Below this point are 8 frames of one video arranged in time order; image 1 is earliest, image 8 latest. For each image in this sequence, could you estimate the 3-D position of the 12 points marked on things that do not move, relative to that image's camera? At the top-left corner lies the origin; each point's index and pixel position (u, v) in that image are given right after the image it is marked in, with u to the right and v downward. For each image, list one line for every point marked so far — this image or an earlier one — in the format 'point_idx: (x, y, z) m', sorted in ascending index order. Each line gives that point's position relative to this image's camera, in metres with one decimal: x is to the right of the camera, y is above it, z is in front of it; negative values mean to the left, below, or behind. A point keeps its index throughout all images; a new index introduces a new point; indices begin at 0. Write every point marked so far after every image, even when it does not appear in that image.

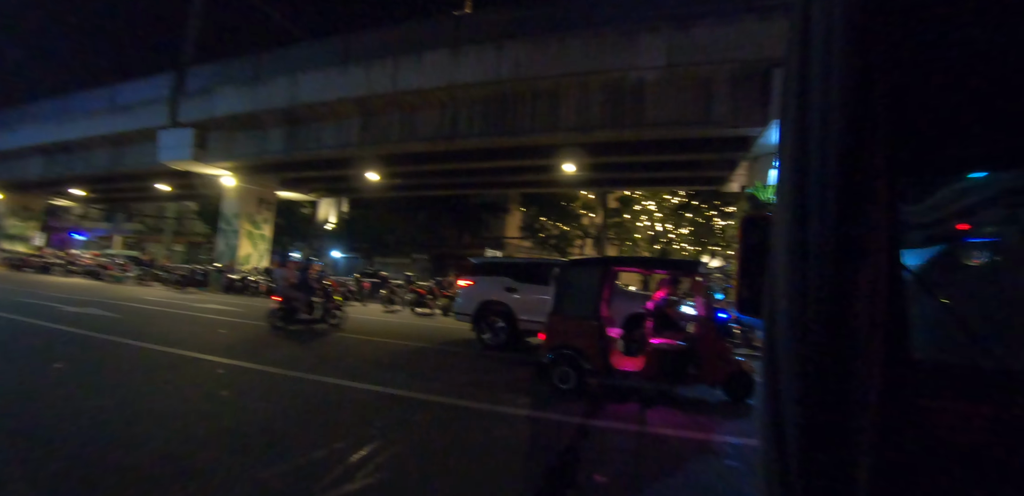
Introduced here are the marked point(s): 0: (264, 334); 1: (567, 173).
0: (-5.7, -2.0, +9.5) m
1: (+2.2, +2.8, +16.5) m
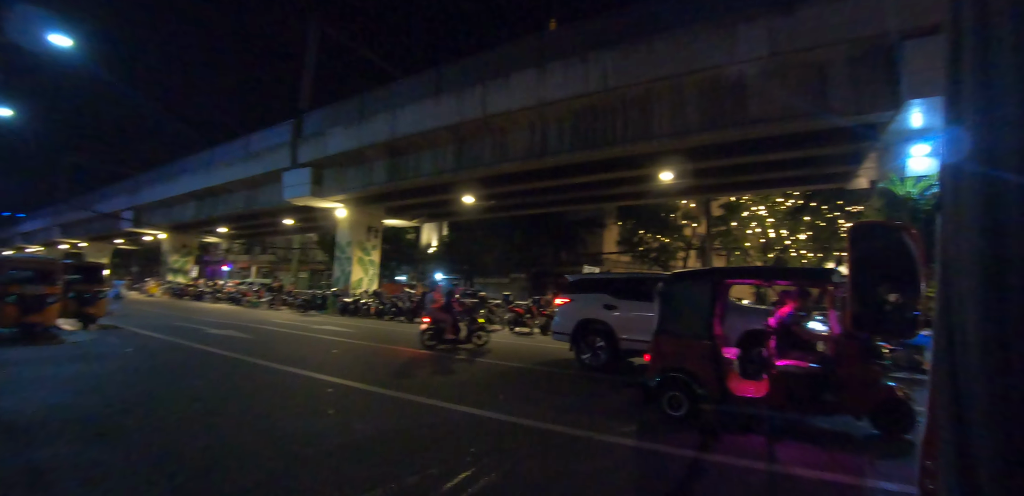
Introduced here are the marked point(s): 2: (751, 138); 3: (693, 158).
0: (-3.5, -2.6, +10.1) m
1: (+5.4, +2.3, +15.5) m
2: (+6.9, +3.1, +12.2) m
3: (+5.8, +2.8, +13.7) m
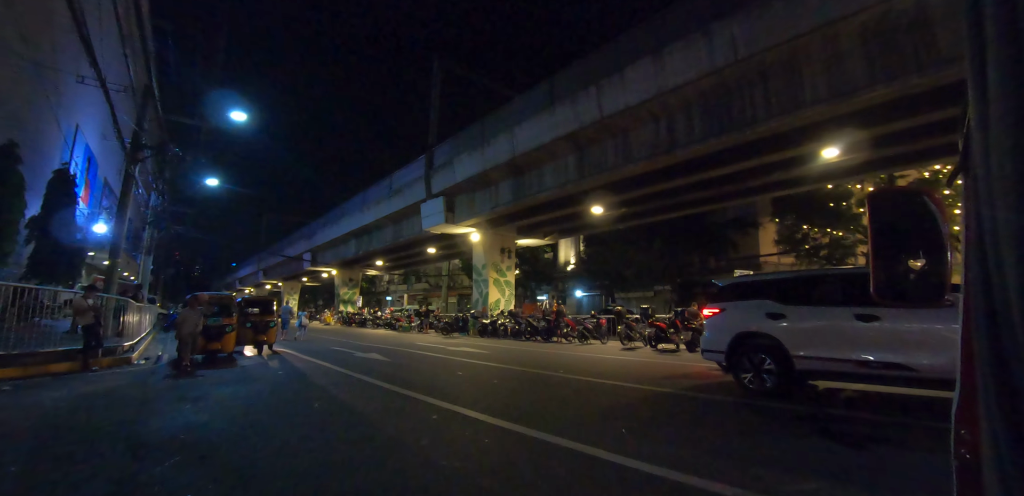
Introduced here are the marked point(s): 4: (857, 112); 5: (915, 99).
0: (-0.5, -3.0, +9.8) m
1: (+9.3, +2.5, +12.4) m
2: (+9.6, +3.5, +8.9) m
3: (+9.0, +3.1, +10.6) m
4: (+8.5, +3.4, +10.4) m
5: (+9.5, +3.5, +9.9) m
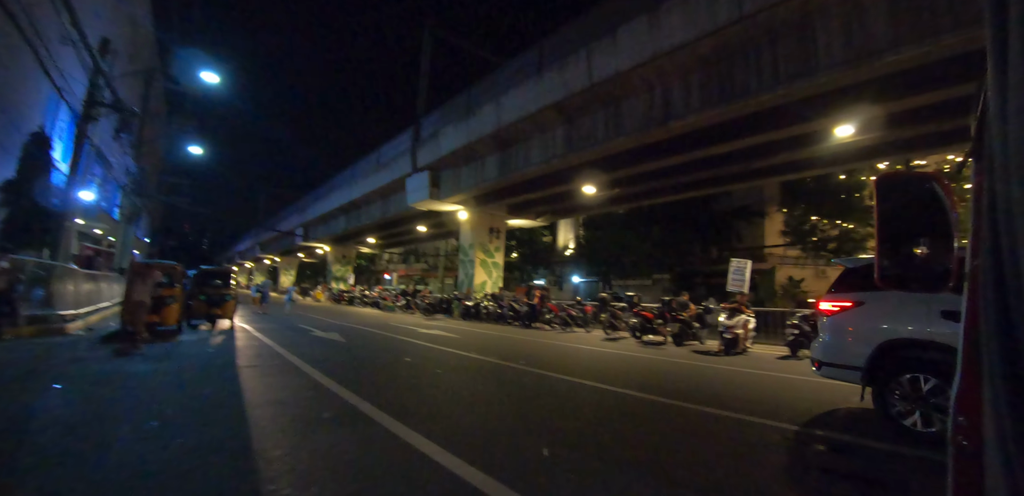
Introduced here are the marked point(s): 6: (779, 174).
0: (-1.4, -2.5, +8.9) m
1: (+8.6, +2.8, +10.9) m
2: (+8.8, +3.6, +7.4) m
3: (+8.3, +3.3, +9.2) m
4: (+7.8, +3.6, +8.9) m
5: (+8.7, +3.6, +8.5) m
6: (+8.5, +2.3, +13.5) m
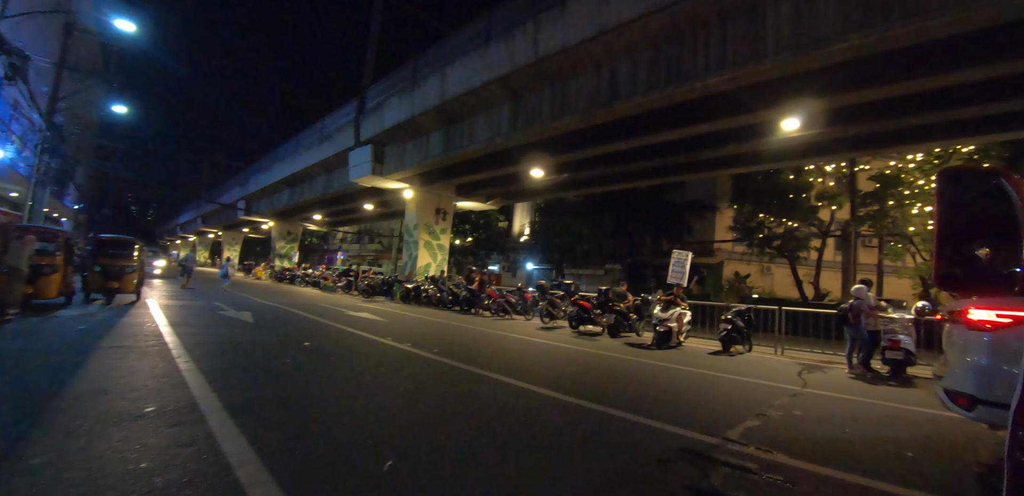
0: (-3.1, -2.0, +8.2) m
1: (+7.0, +2.9, +10.7) m
2: (+7.5, +3.6, +7.2) m
3: (+6.8, +3.3, +8.9) m
4: (+6.4, +3.6, +8.6) m
5: (+7.3, +3.6, +8.2) m
6: (+6.7, +2.5, +13.3) m
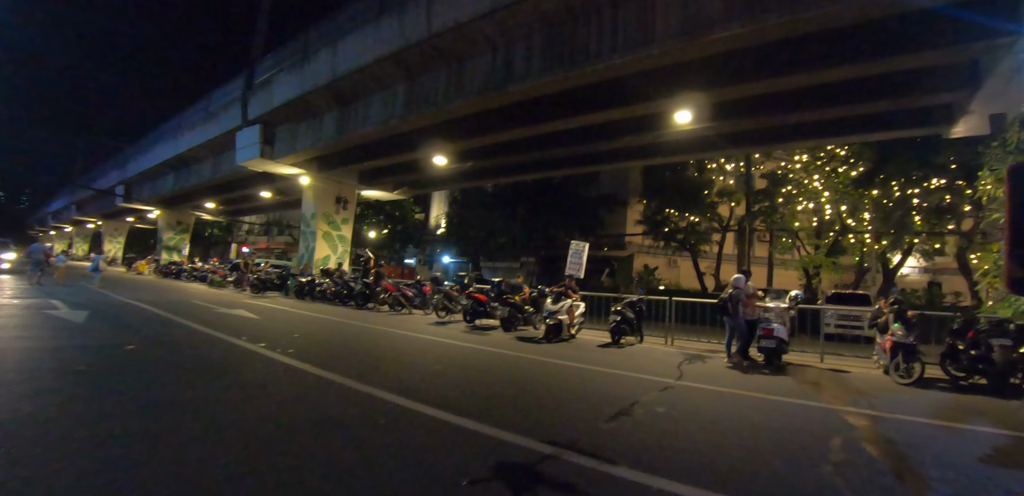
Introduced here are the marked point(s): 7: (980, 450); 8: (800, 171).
0: (-5.4, -1.8, +7.0) m
1: (+4.3, +3.1, +10.7) m
2: (+5.2, +3.8, +7.3) m
3: (+4.4, +3.5, +8.9) m
4: (+4.0, +3.8, +8.6) m
5: (+5.0, +3.8, +8.3) m
6: (+3.7, +2.7, +13.2) m
7: (+5.0, -2.2, +4.4) m
8: (+9.1, +2.5, +13.5) m
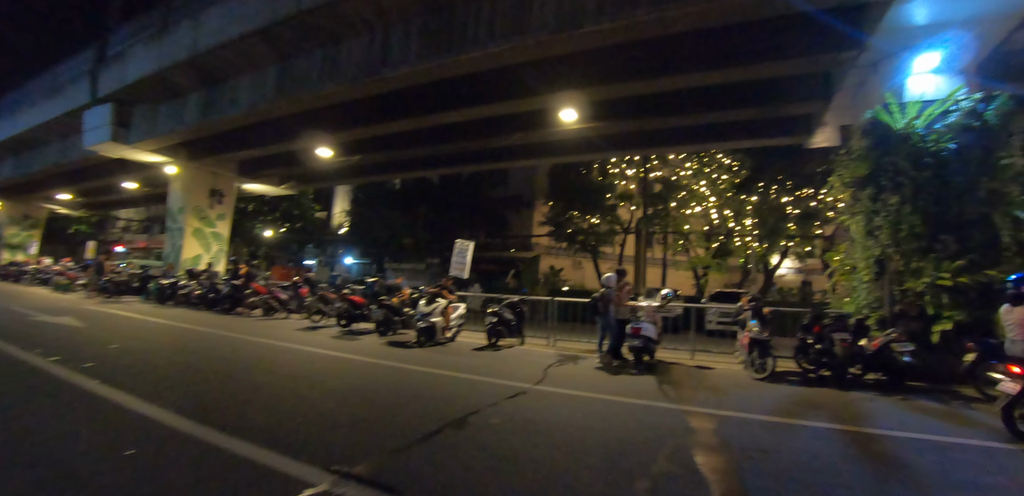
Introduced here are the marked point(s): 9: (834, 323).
0: (-7.7, -1.7, +5.5) m
1: (+1.5, +3.1, +10.6) m
2: (+2.9, +3.8, +7.3) m
3: (+1.8, +3.6, +8.8) m
4: (+1.4, +3.9, +8.4) m
5: (+2.5, +3.9, +8.3) m
6: (+0.5, +2.7, +13.0) m
7: (+3.0, -2.1, +4.4) m
8: (+5.8, +2.4, +14.0) m
9: (+5.5, -1.3, +7.2) m
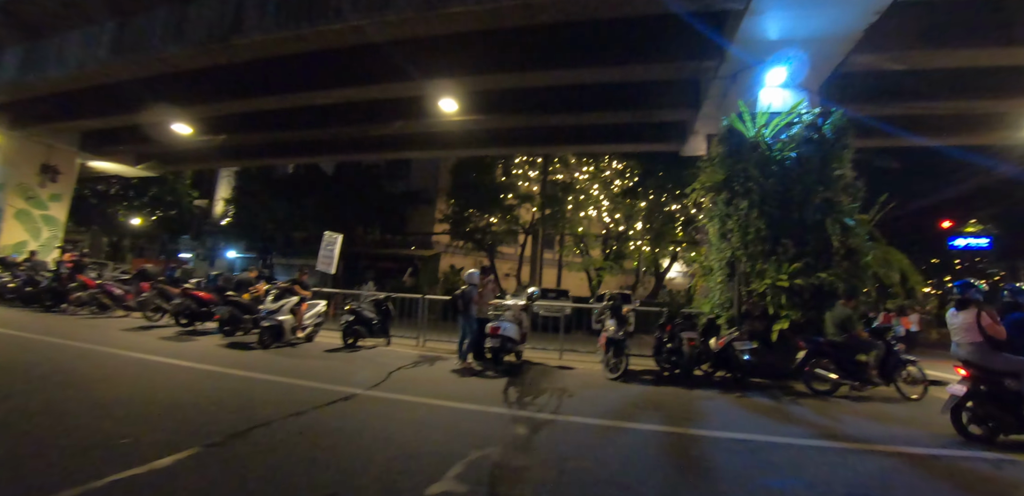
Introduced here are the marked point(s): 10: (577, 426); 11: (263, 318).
0: (-9.7, -1.3, +3.7) m
1: (-1.3, +3.2, +10.1) m
2: (+0.6, +3.9, +7.1) m
3: (-0.7, +3.6, +8.4) m
4: (-1.0, +4.0, +7.9) m
5: (0.0, +3.9, +8.0) m
6: (-2.6, +2.8, +12.3) m
7: (+1.0, -2.0, +4.1) m
8: (+2.5, +2.4, +14.1) m
9: (+3.0, -1.3, +7.3) m
10: (+0.7, -2.1, +5.0) m
11: (-4.5, -1.3, +7.7) m
